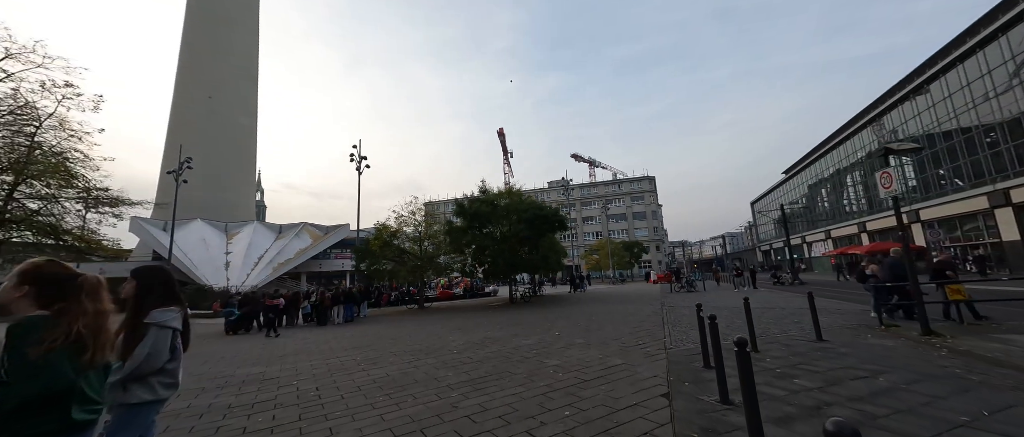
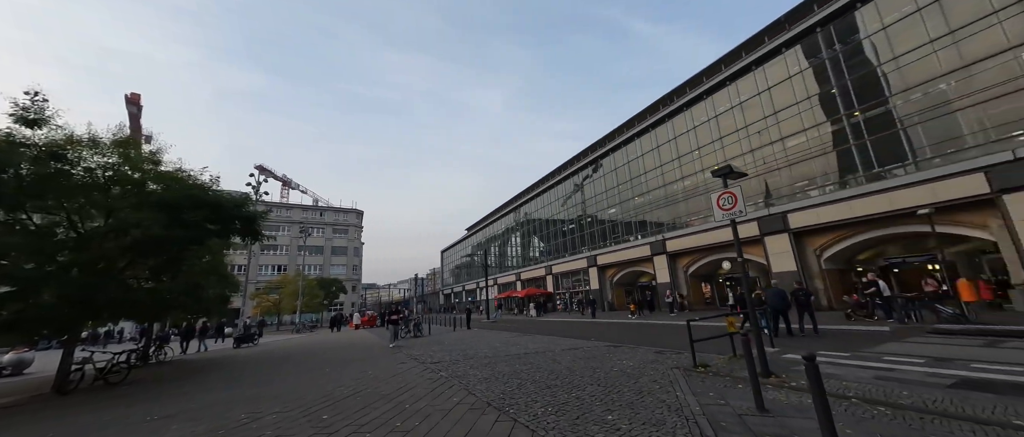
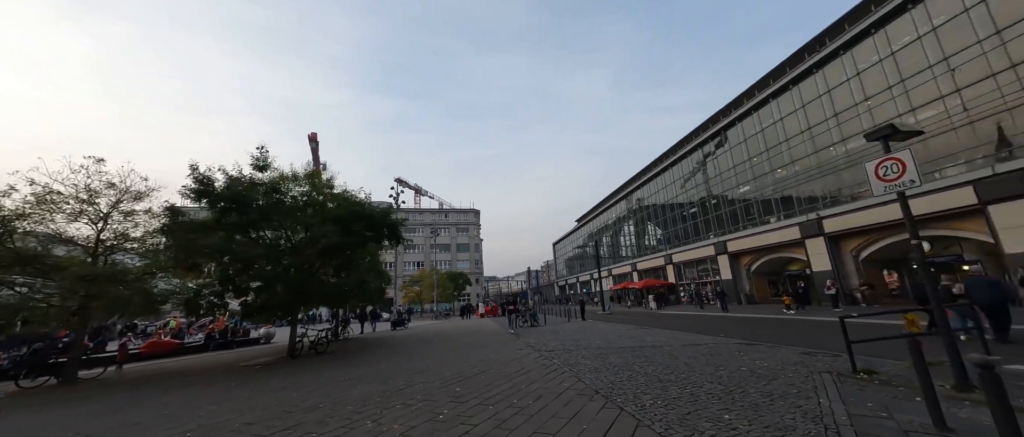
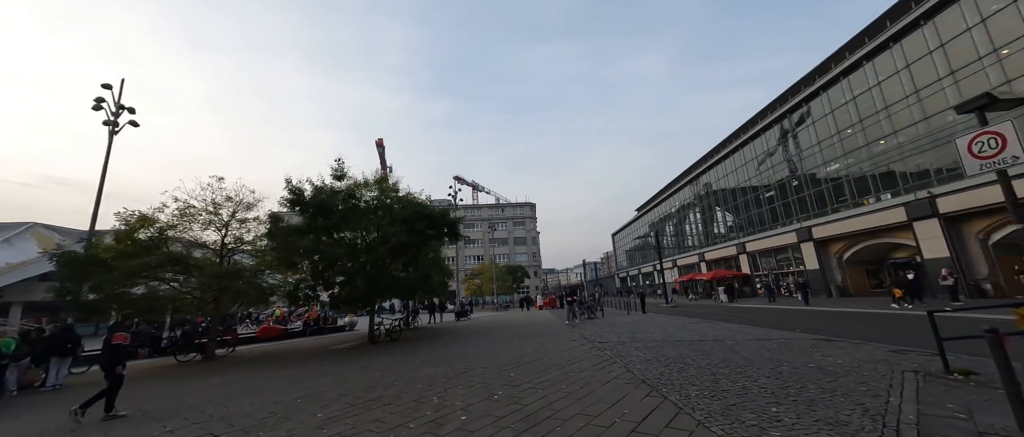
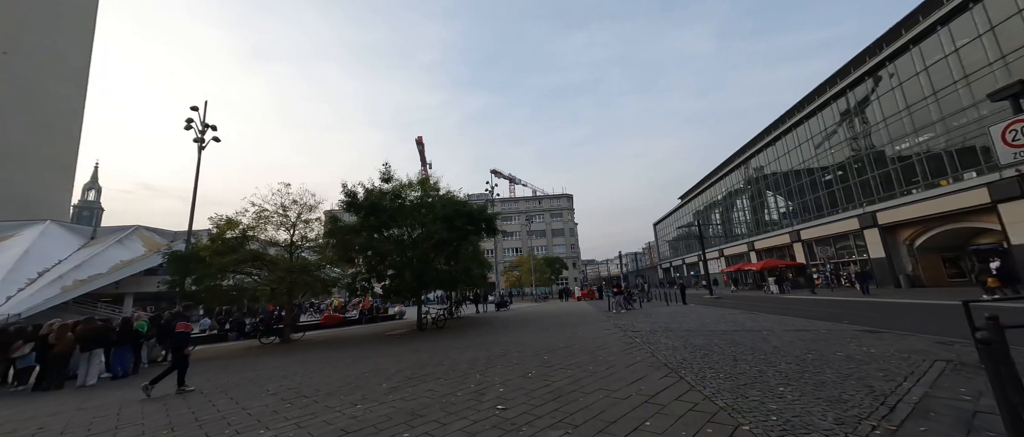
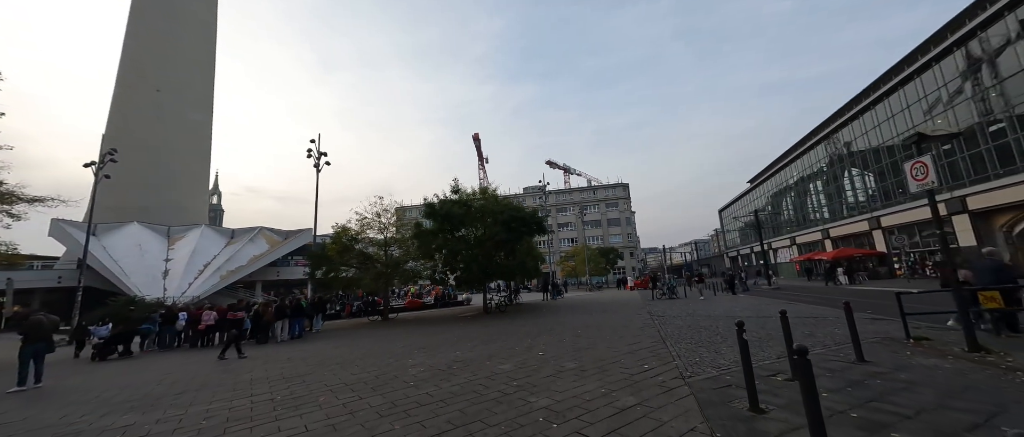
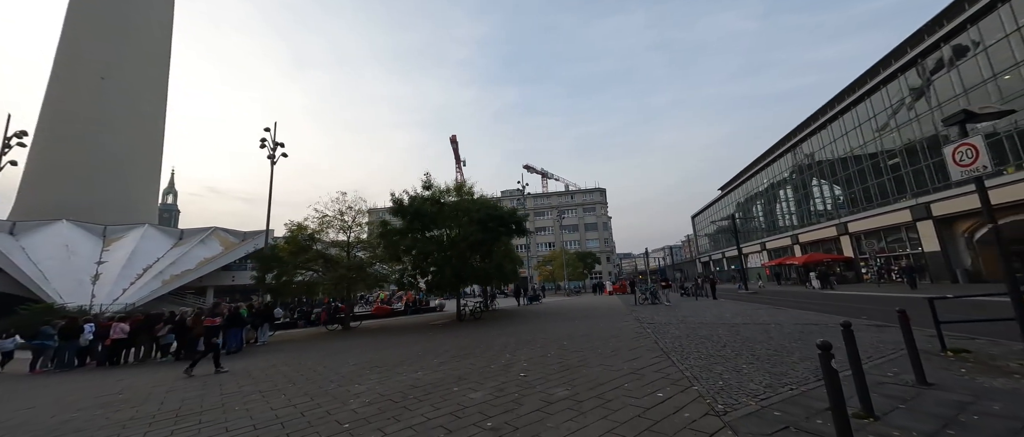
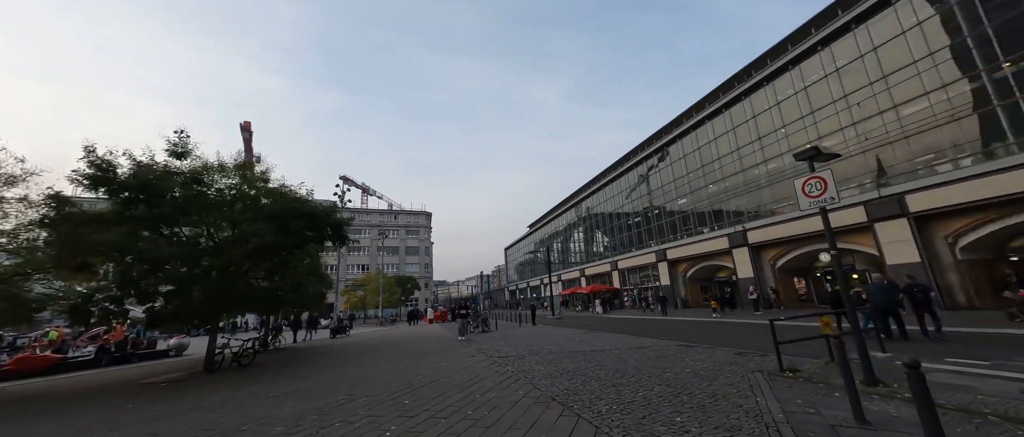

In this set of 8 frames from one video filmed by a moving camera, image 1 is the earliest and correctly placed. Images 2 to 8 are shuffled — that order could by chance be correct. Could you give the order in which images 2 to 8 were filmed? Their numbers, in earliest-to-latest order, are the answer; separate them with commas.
6, 7, 5, 4, 3, 8, 2
